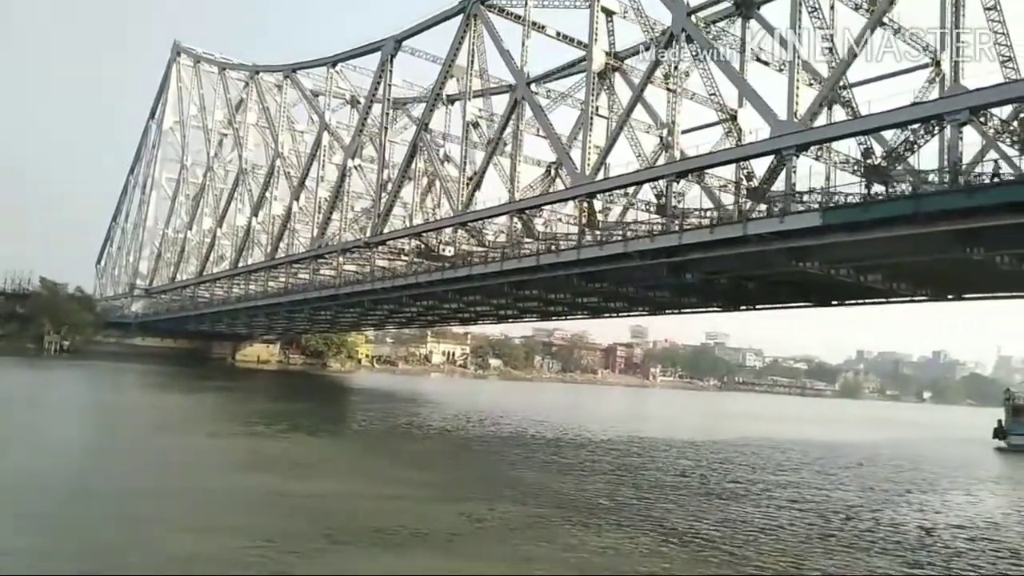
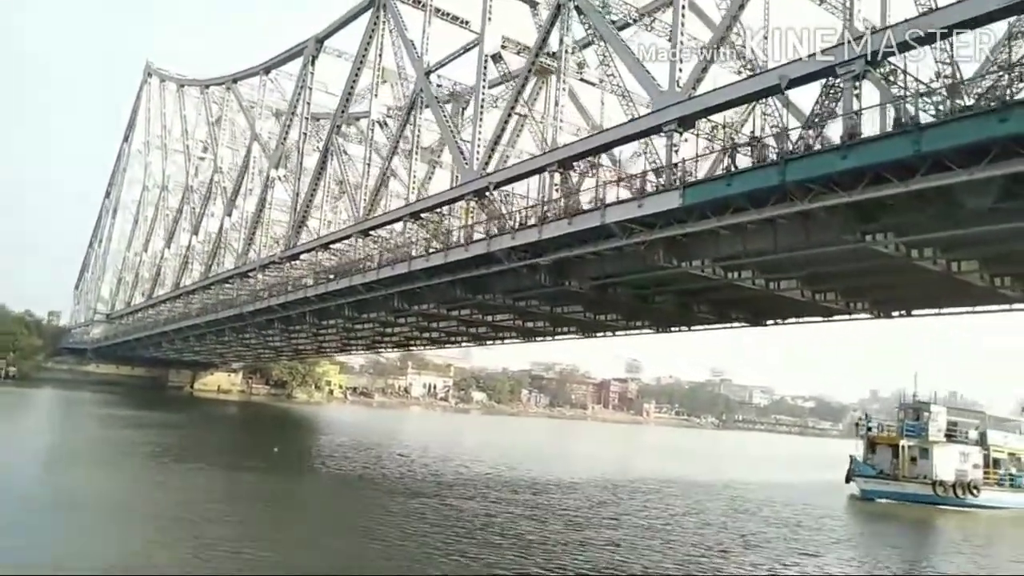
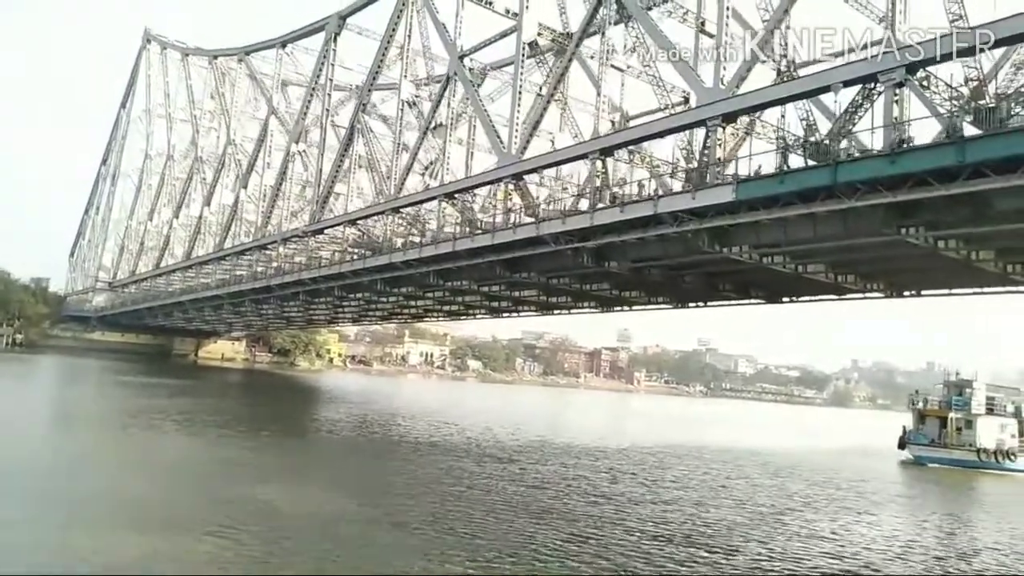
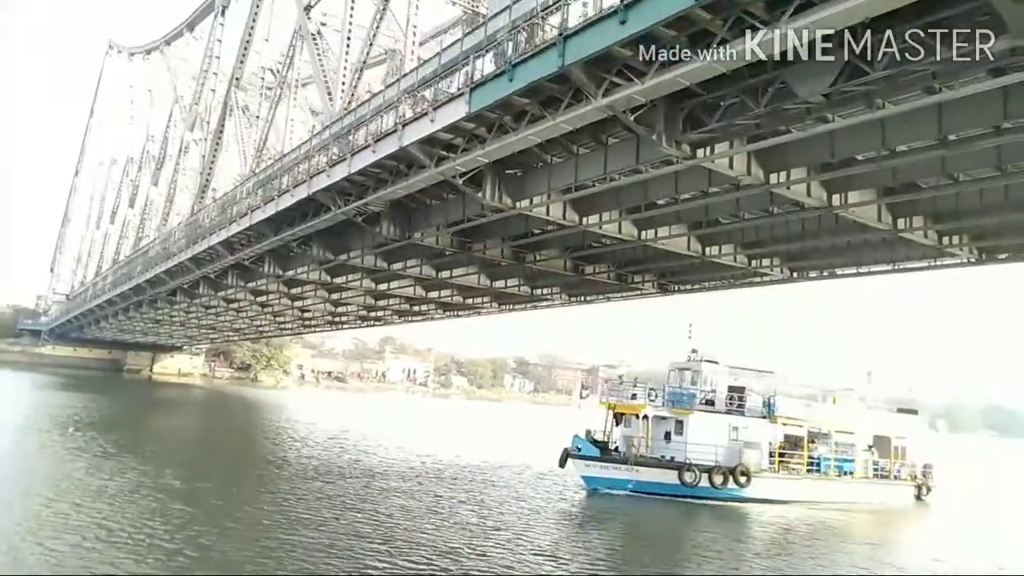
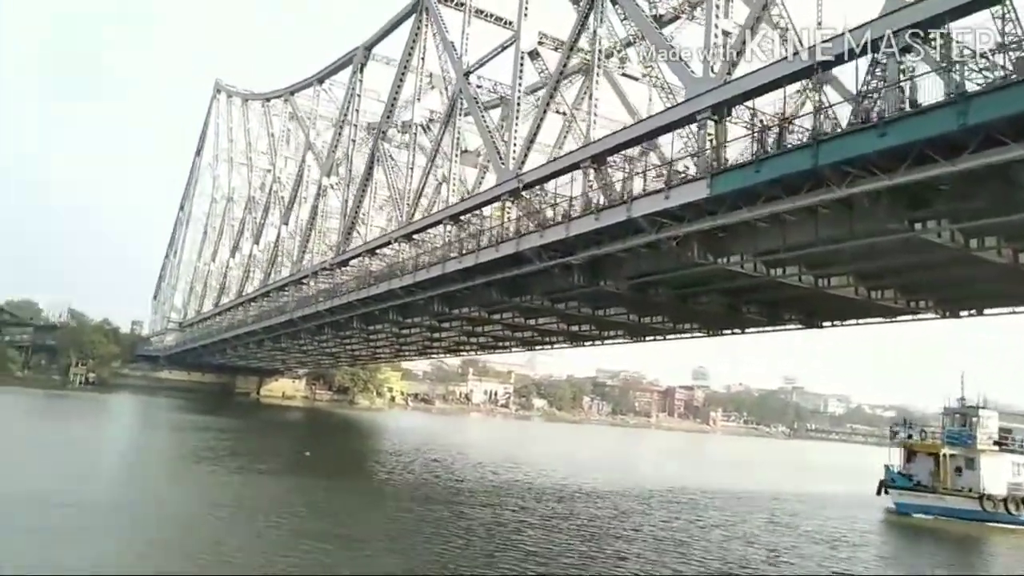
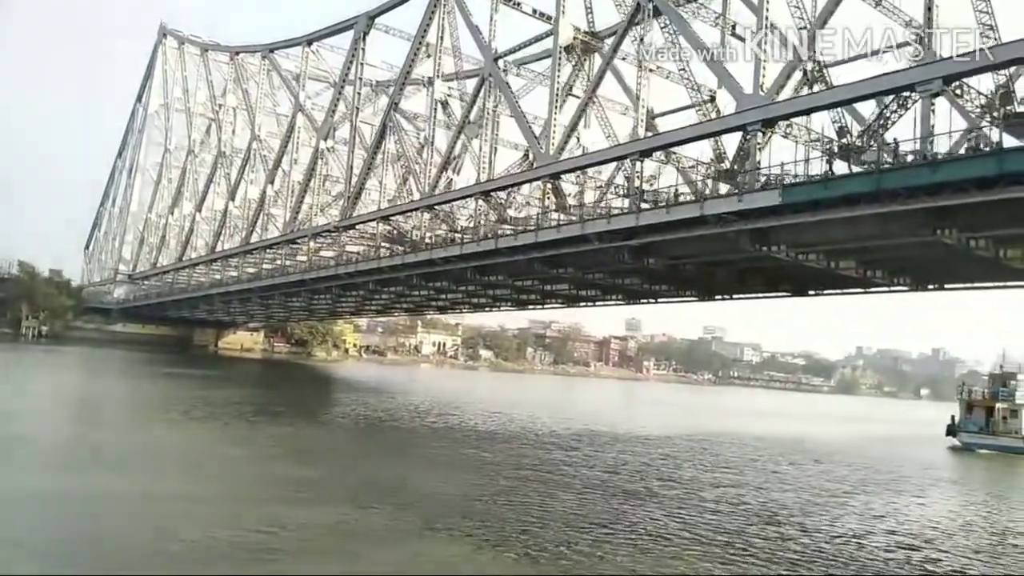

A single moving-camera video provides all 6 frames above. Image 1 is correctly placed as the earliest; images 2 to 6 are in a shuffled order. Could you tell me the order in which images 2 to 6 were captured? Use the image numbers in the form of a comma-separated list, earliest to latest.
6, 3, 2, 5, 4
